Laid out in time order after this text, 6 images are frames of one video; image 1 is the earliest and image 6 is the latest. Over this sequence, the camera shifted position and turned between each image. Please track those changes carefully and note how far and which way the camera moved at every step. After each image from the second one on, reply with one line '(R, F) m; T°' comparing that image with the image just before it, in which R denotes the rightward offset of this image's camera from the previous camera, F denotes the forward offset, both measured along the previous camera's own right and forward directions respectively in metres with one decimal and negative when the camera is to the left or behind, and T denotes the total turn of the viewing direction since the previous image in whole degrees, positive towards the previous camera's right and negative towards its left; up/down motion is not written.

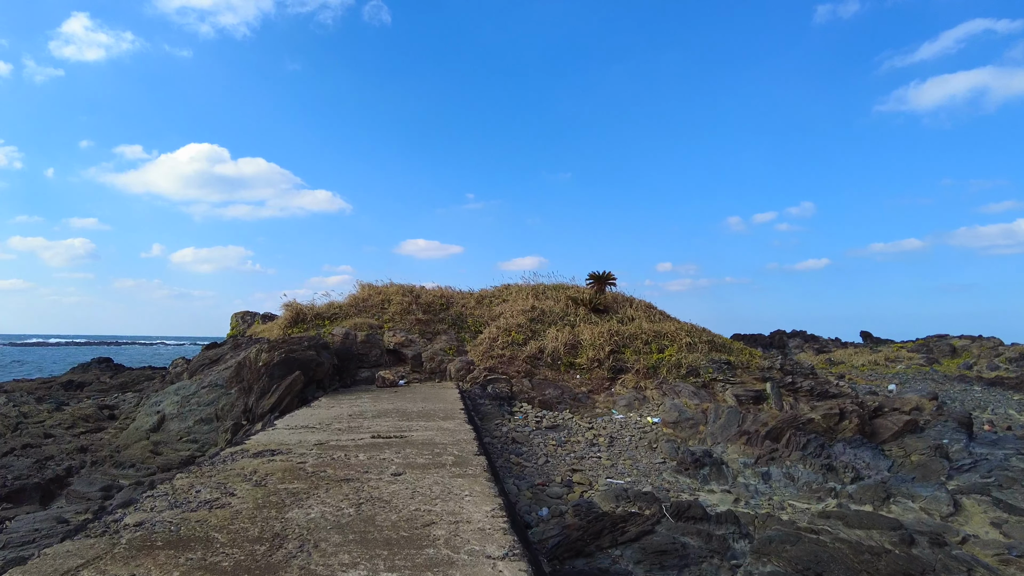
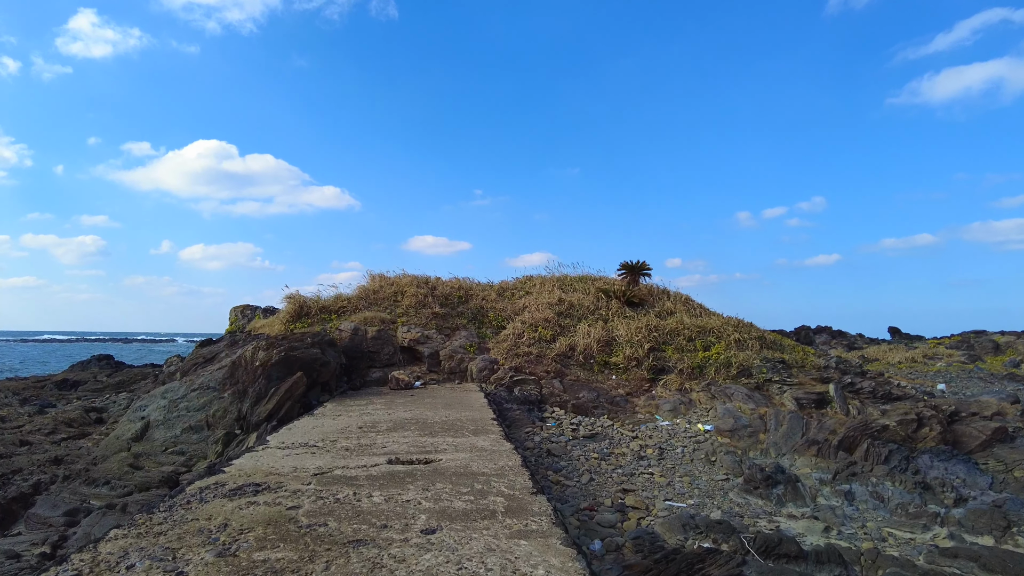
(-0.3, +1.0) m; -1°
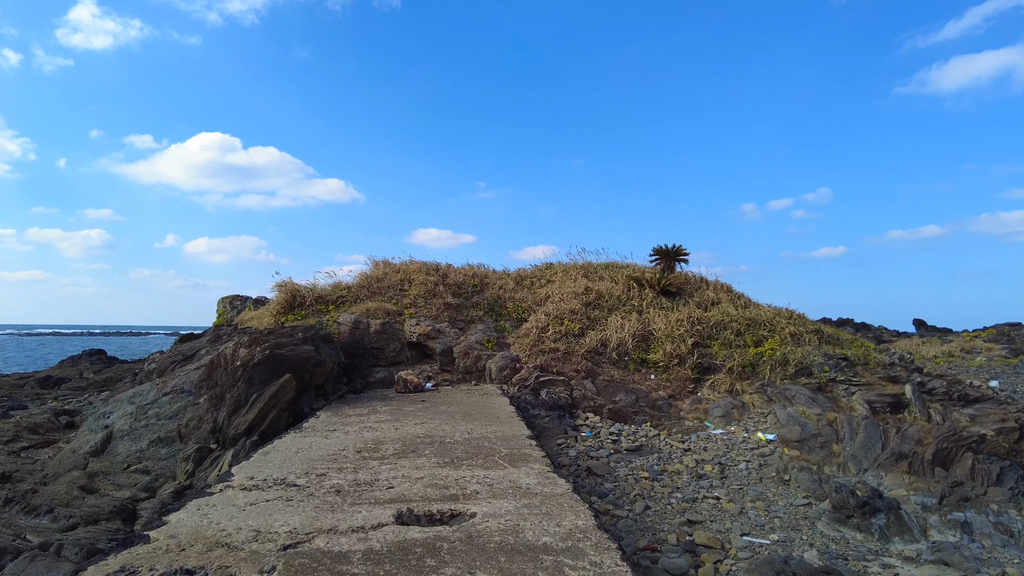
(-0.3, +1.1) m; 0°
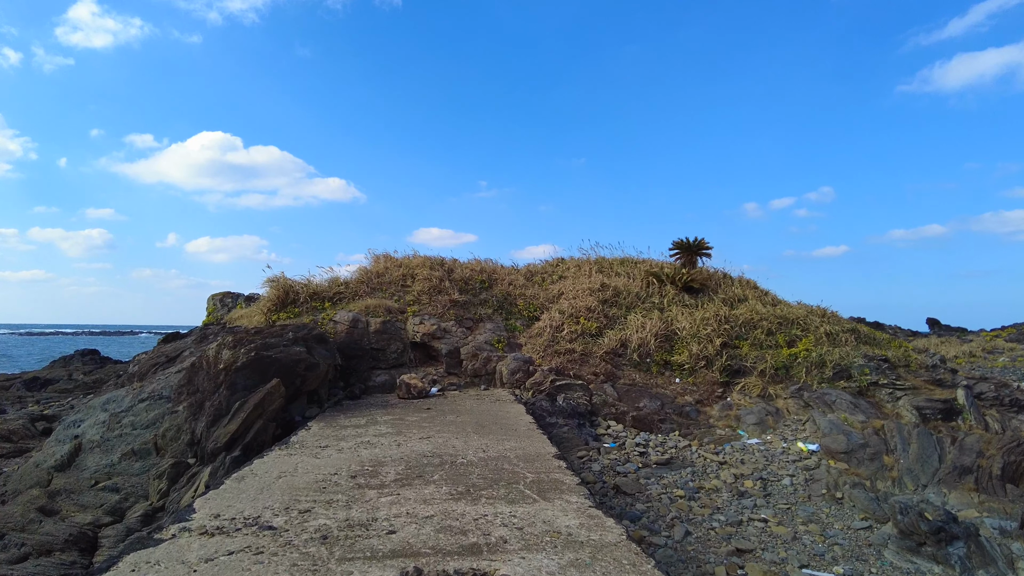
(-0.1, +0.6) m; 0°
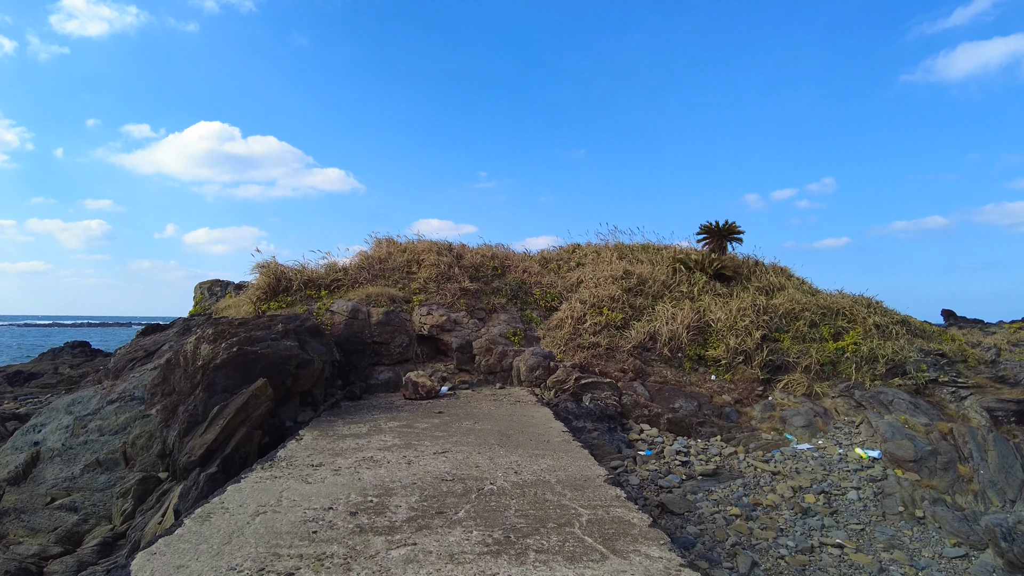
(-0.2, +0.7) m; 0°
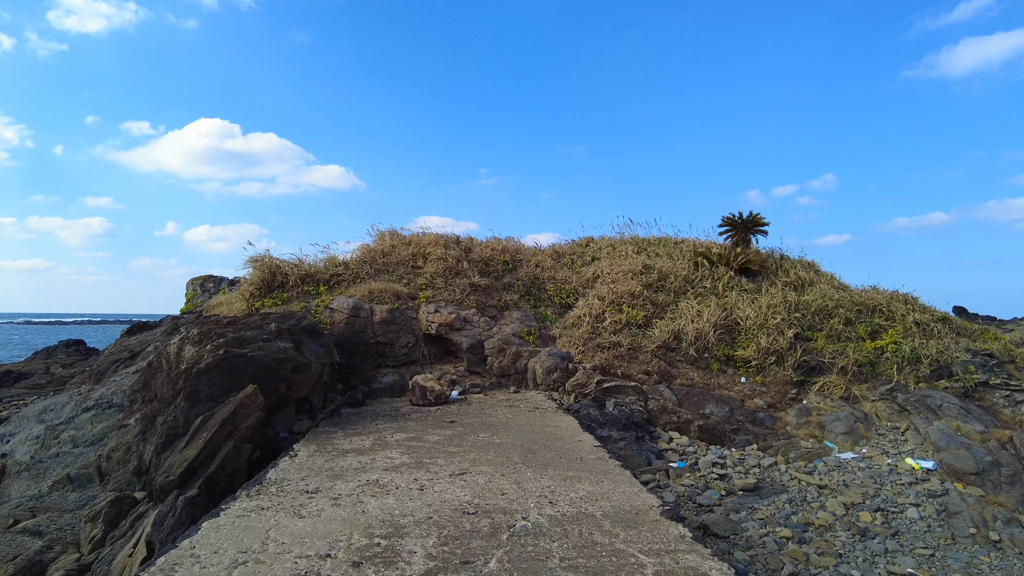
(-0.1, +0.5) m; 0°
